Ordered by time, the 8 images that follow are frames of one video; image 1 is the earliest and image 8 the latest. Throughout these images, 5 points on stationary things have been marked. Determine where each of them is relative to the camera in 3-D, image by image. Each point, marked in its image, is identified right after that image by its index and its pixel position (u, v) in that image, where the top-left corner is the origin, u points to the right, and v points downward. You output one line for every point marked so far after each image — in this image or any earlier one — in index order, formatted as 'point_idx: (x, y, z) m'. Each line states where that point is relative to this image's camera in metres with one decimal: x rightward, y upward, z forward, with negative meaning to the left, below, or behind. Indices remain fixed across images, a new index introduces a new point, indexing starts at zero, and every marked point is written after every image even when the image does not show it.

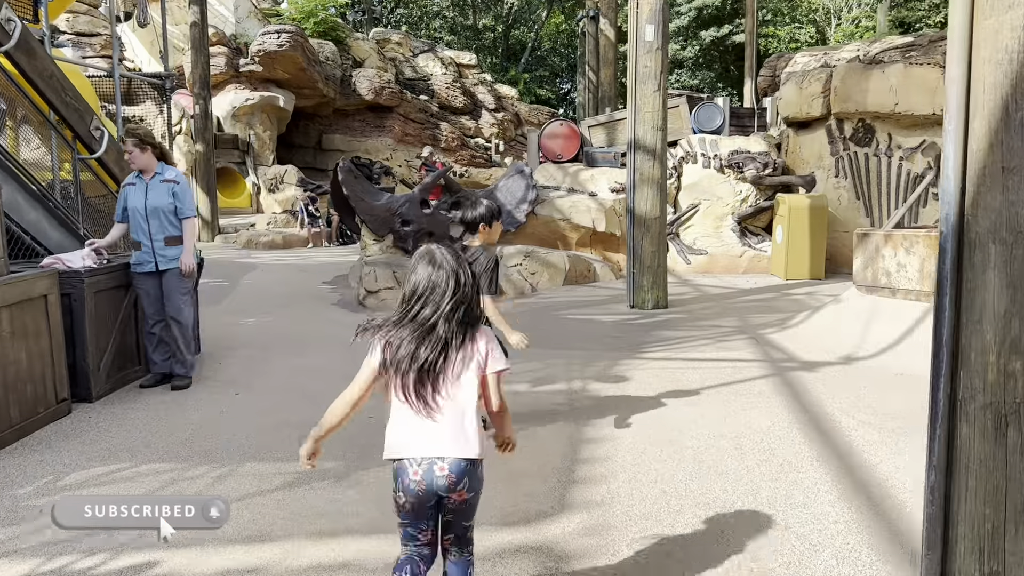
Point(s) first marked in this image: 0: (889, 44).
0: (+5.0, +3.2, +11.4) m
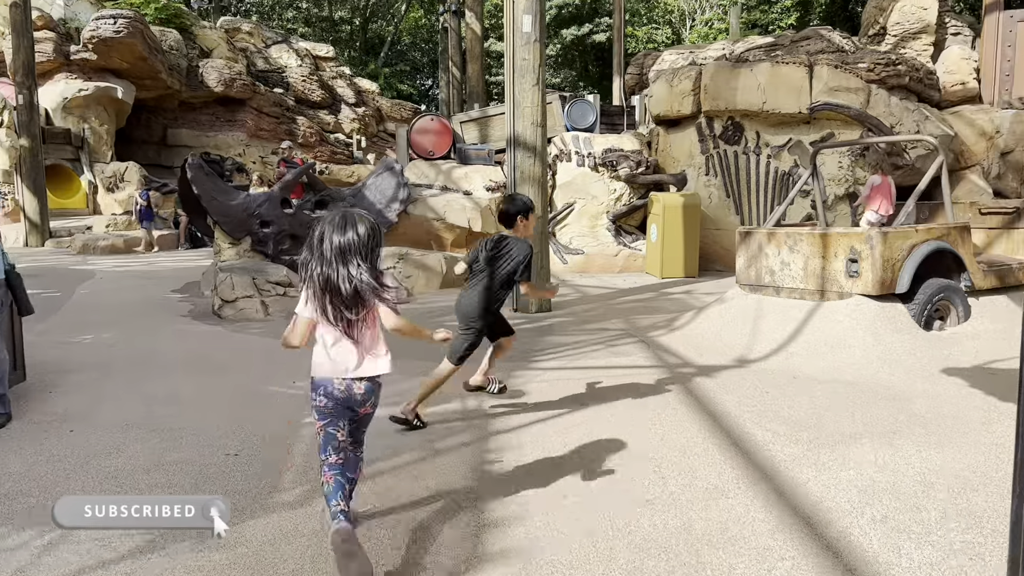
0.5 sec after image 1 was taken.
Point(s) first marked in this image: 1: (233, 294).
0: (+3.2, +3.3, +11.6) m
1: (-2.6, -0.1, +8.1) m
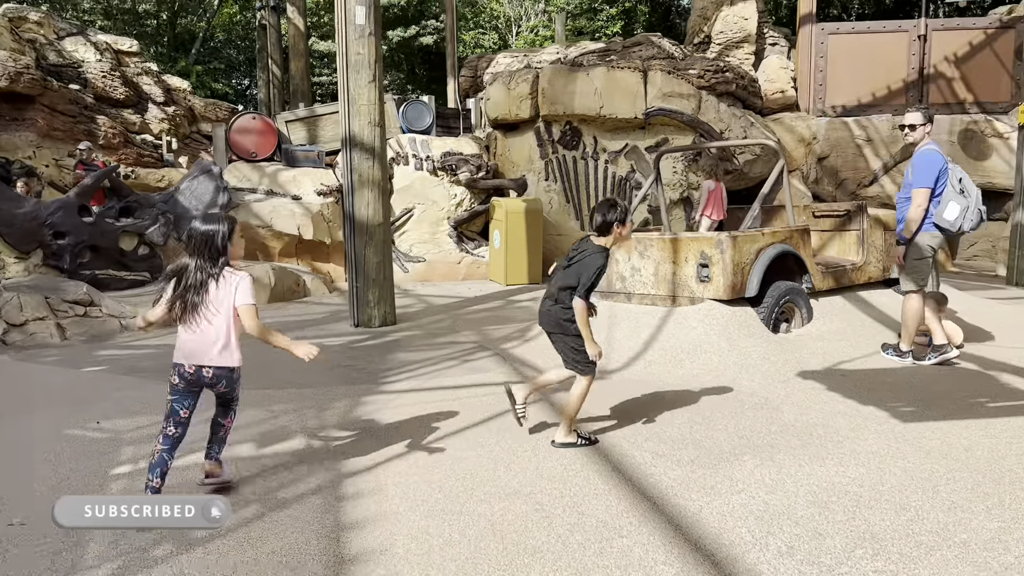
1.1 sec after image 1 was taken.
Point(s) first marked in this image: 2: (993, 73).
0: (+1.0, +3.2, +11.6) m
1: (-3.9, -0.2, +6.9) m
2: (+6.0, +2.7, +10.9) m
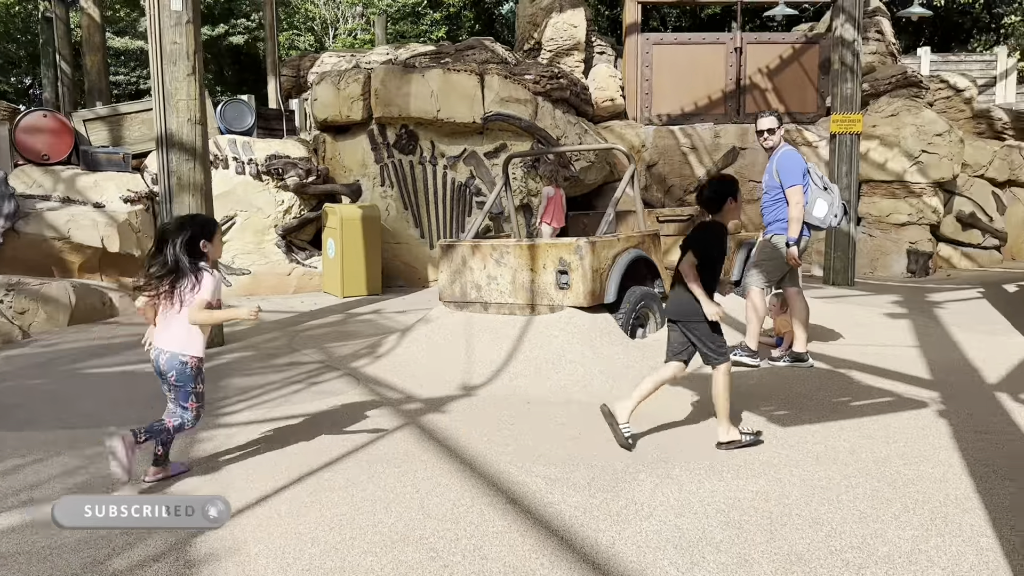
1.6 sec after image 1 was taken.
0: (-1.3, +3.1, +11.2) m
1: (-5.0, -0.4, +5.6) m
2: (+3.8, +2.7, +11.5) m
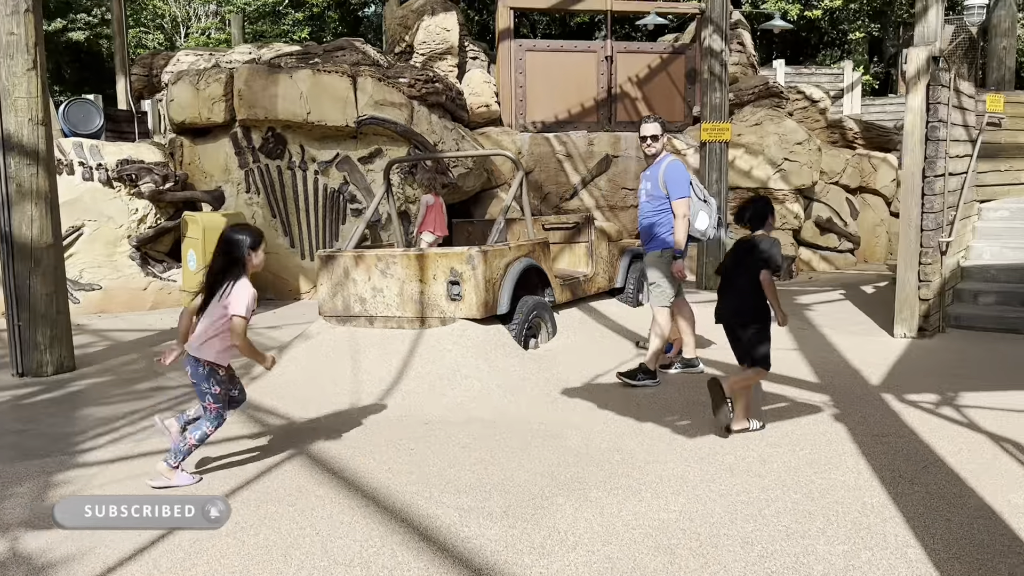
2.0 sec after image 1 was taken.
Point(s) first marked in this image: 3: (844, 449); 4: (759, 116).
0: (-2.9, +2.9, +10.6) m
1: (-5.6, -0.6, +4.5) m
2: (+2.1, +2.6, +11.8) m
3: (+1.5, -0.7, +3.9) m
4: (+3.1, +2.2, +10.9) m
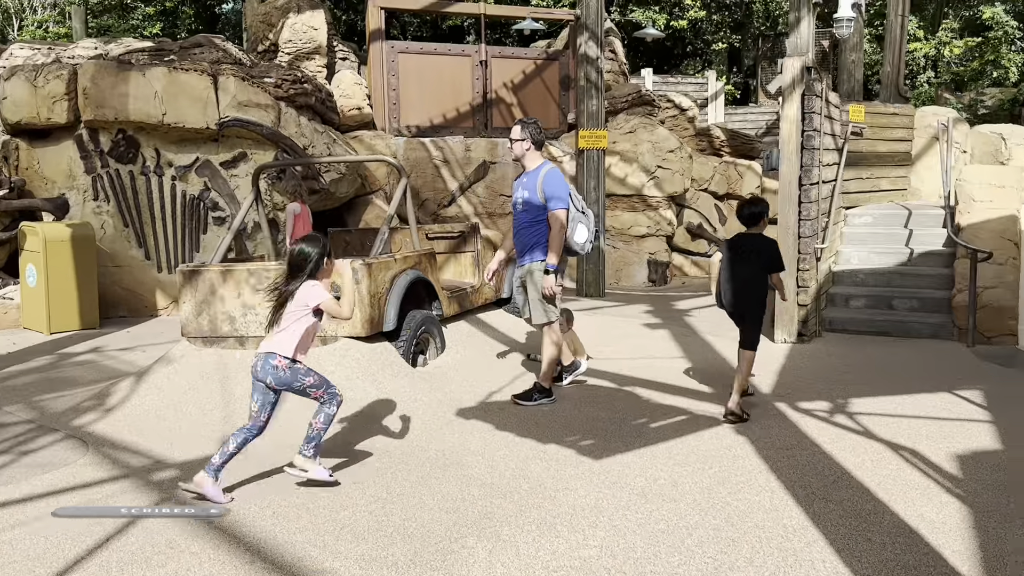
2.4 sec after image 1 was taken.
0: (-4.3, +2.7, +9.8) m
1: (-6.1, -0.8, +3.3) m
2: (+0.4, +2.5, +11.7) m
3: (+1.1, -0.8, +3.8) m
4: (+1.5, +2.1, +11.0) m
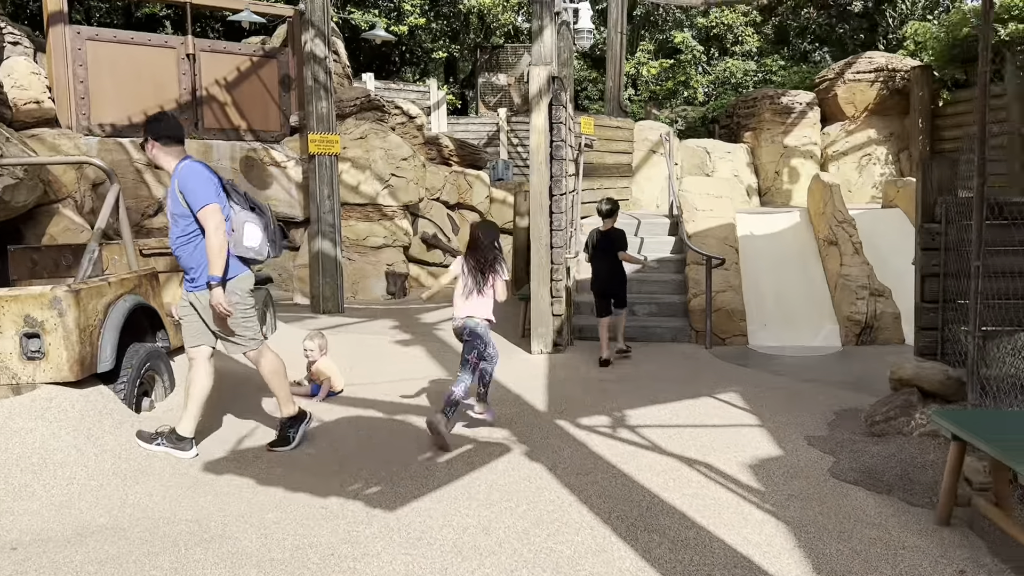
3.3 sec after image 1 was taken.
0: (-7.0, +2.4, +7.4) m
1: (-6.4, -1.1, +0.7) m
2: (-3.1, +2.3, +10.8) m
3: (+0.2, -0.9, +3.6) m
4: (-1.8, +1.9, +10.5) m
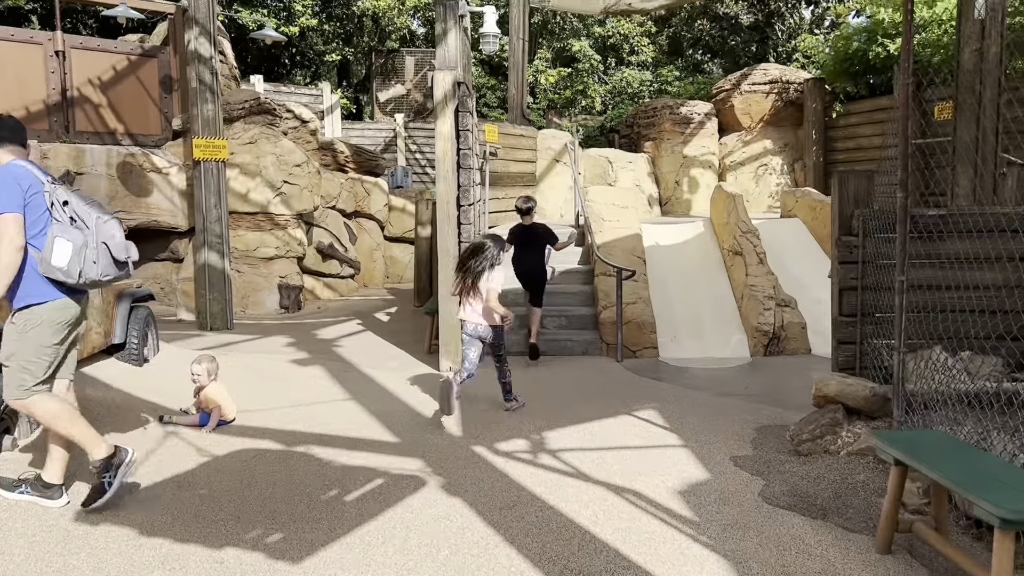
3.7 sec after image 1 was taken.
0: (-7.7, +2.2, +6.2) m
1: (-6.3, -1.2, -0.4) m
2: (-4.3, +2.2, +10.0) m
3: (-0.1, -0.9, +3.3) m
4: (-3.0, +1.8, +9.9) m
